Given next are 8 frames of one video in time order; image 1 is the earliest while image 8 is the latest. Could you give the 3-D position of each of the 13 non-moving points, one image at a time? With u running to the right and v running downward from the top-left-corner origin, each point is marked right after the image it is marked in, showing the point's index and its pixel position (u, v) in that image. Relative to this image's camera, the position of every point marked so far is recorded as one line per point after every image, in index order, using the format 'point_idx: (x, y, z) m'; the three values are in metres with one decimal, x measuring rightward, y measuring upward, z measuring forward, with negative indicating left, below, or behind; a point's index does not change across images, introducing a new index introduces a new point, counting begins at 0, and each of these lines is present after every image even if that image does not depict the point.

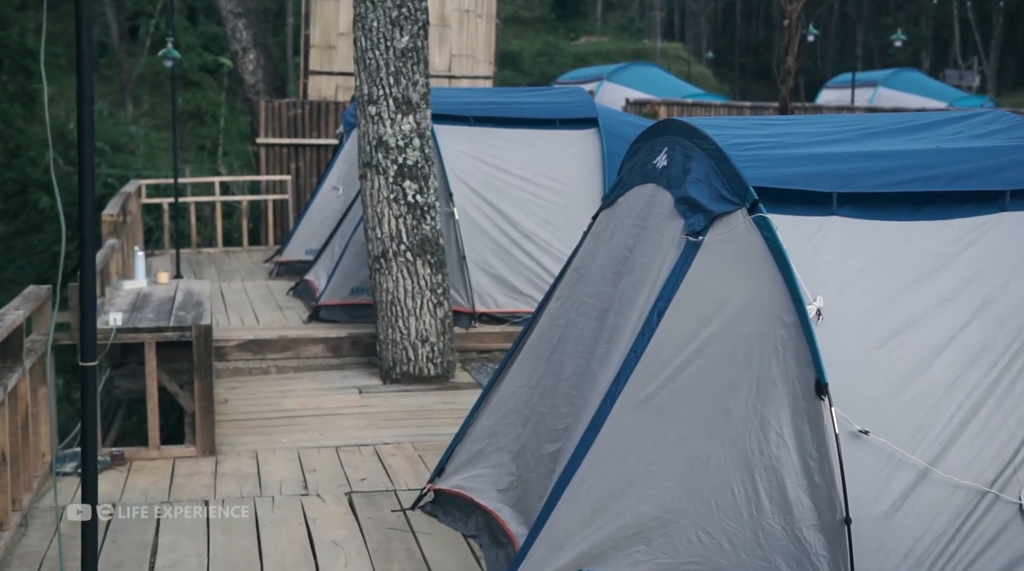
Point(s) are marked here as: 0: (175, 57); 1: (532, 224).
0: (-2.8, +1.9, +9.0) m
1: (+0.1, +0.4, +7.6) m
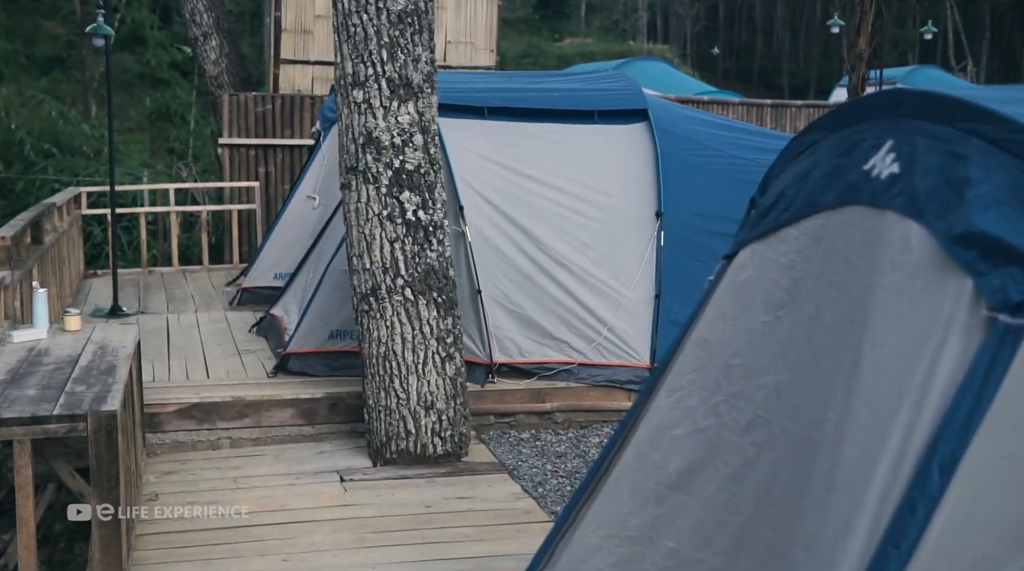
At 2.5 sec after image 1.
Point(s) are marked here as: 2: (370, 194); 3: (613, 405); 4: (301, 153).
0: (-2.7, +1.7, +7.2) m
1: (+0.3, +0.2, +5.9) m
2: (-0.7, +0.4, +5.0) m
3: (+0.5, -0.6, +5.8) m
4: (-2.1, +1.3, +10.7) m
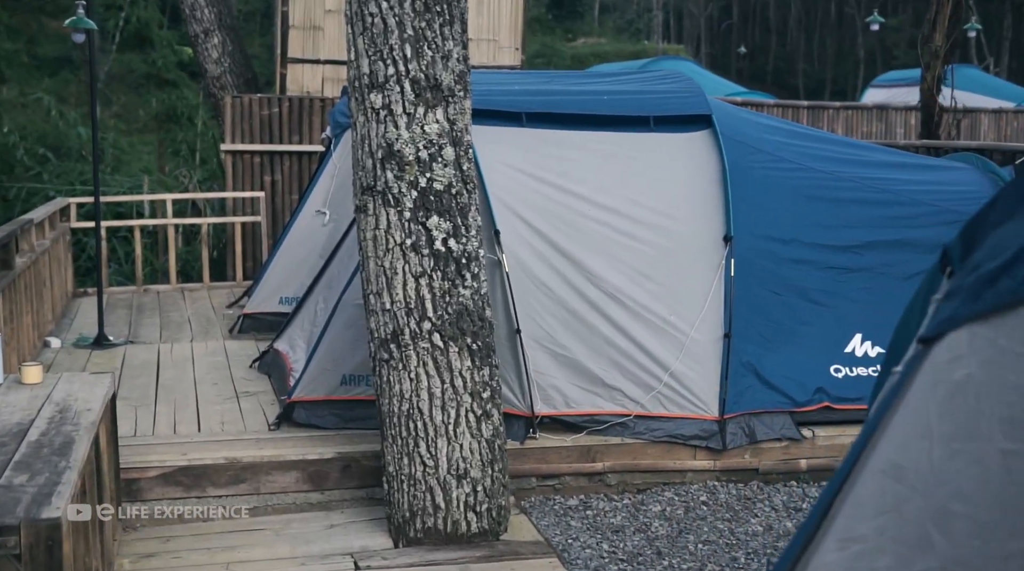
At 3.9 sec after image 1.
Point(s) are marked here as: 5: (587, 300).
0: (-2.4, +1.5, +6.4) m
1: (+0.5, 0.0, +5.0) m
2: (-0.5, +0.3, +4.1) m
3: (+0.7, -0.8, +5.0) m
4: (-1.8, +1.1, +9.8) m
5: (+0.3, -0.1, +4.9) m
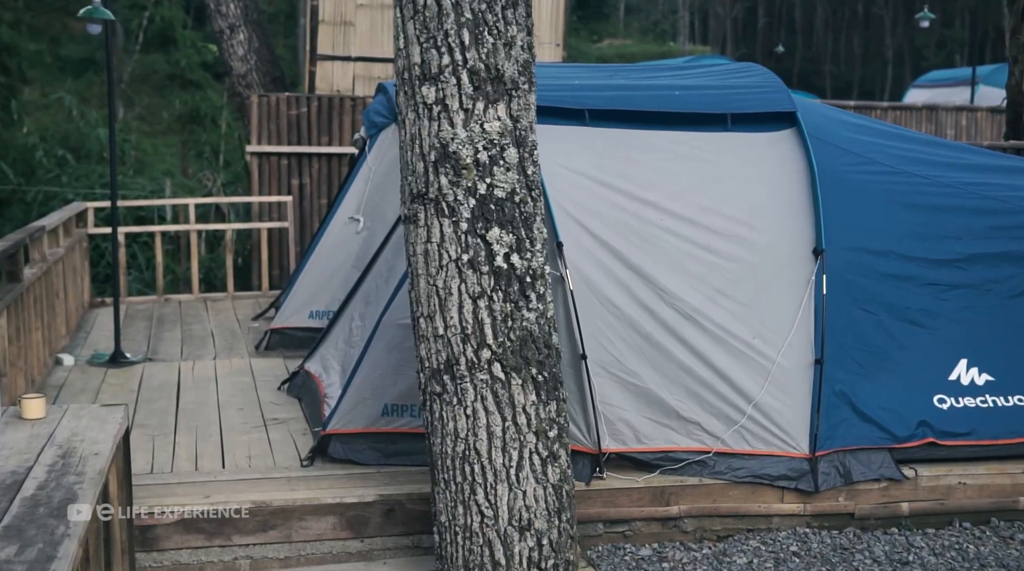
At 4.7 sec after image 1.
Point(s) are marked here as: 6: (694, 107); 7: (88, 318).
0: (-2.2, +1.4, +5.8) m
1: (+0.7, 0.0, +4.4) m
2: (-0.2, +0.2, +3.6) m
3: (+1.0, -0.9, +4.4) m
4: (-1.5, +1.0, +9.3) m
5: (+0.6, -0.1, +4.4) m
6: (+0.8, +0.8, +4.7) m
7: (-3.1, -0.2, +7.9) m
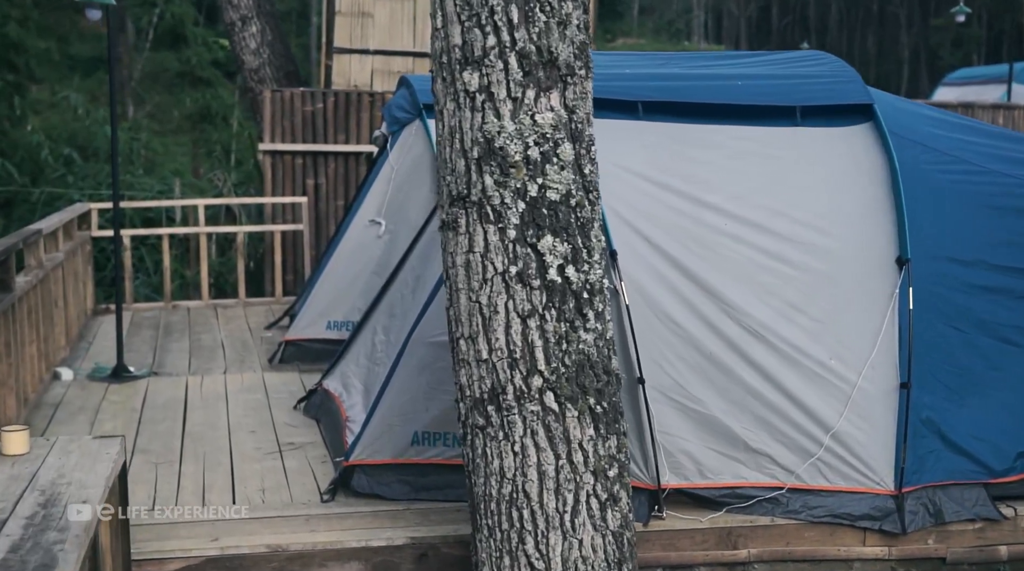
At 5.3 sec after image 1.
0: (-2.0, +1.4, +5.4) m
1: (+0.9, -0.1, +3.9) m
2: (-0.1, +0.1, +3.1) m
3: (+1.2, -0.9, +3.9) m
4: (-1.2, +1.0, +8.8) m
5: (+0.8, -0.2, +3.9) m
6: (+1.0, +0.7, +4.2) m
7: (-2.9, -0.3, +7.5) m
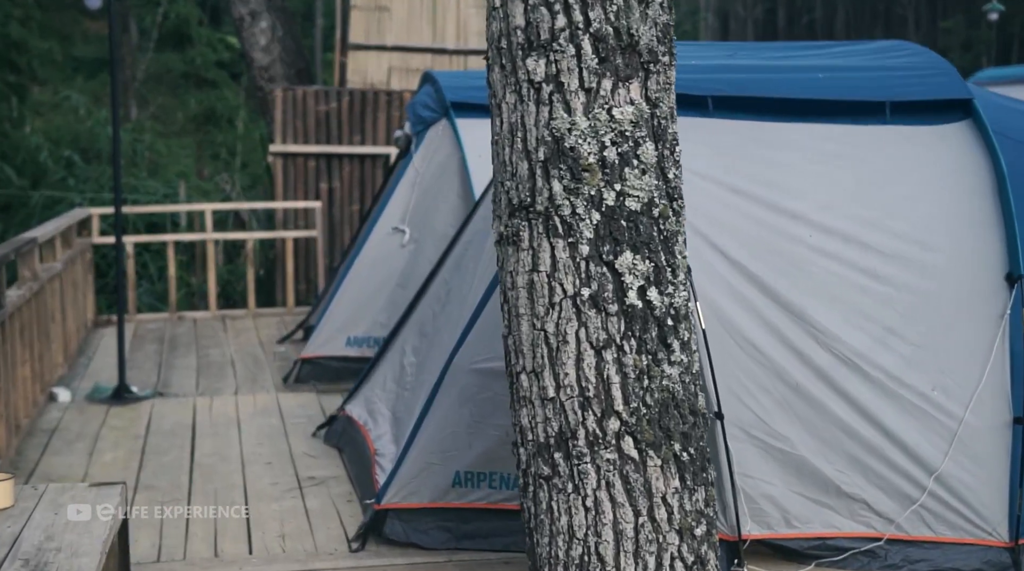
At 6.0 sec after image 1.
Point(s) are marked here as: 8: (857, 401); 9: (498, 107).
0: (-1.8, +1.3, +4.9) m
1: (+1.1, -0.2, +3.4) m
2: (+0.1, +0.1, +2.6) m
3: (+1.3, -1.0, +3.4) m
4: (-1.1, +0.9, +8.3) m
5: (+0.9, -0.3, +3.4) m
6: (+1.1, +0.6, +3.7) m
7: (-2.7, -0.4, +7.0) m
8: (+1.1, -0.4, +3.4) m
9: (0.0, +0.4, +2.6) m
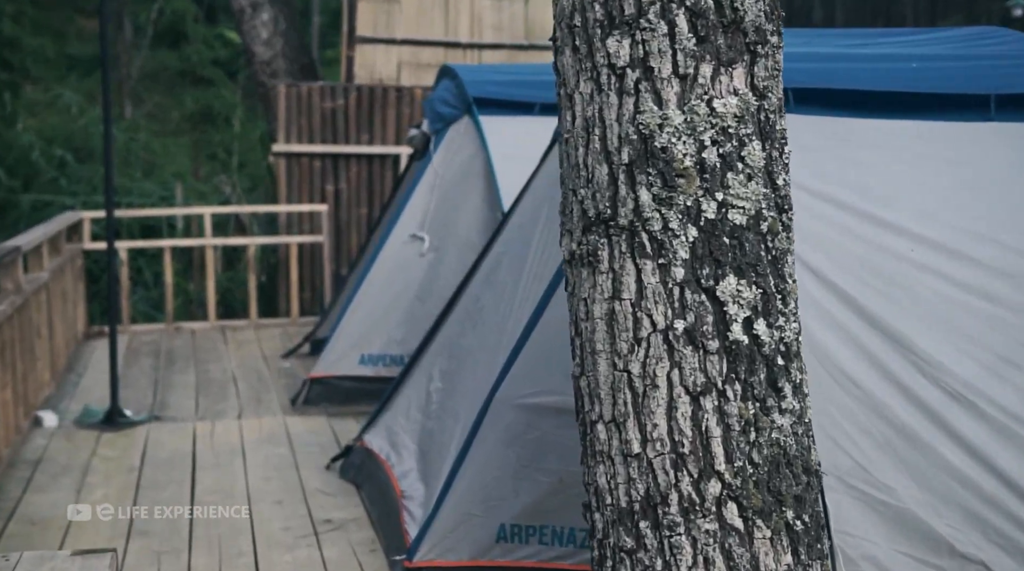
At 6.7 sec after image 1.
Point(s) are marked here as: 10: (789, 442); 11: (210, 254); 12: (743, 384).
0: (-1.7, +1.2, +4.4) m
1: (+1.2, -0.2, +2.9) m
2: (+0.3, 0.0, +2.1) m
3: (+1.5, -1.1, +2.9) m
4: (-0.9, +0.9, +7.8) m
5: (+1.1, -0.3, +2.9) m
6: (+1.3, +0.6, +3.2) m
7: (-2.5, -0.4, +6.5) m
8: (+1.2, -0.4, +2.9) m
9: (+0.1, +0.4, +2.1) m
10: (+0.6, -0.3, +2.1) m
11: (-2.1, +0.2, +7.8) m
12: (+0.4, -0.2, +2.1) m
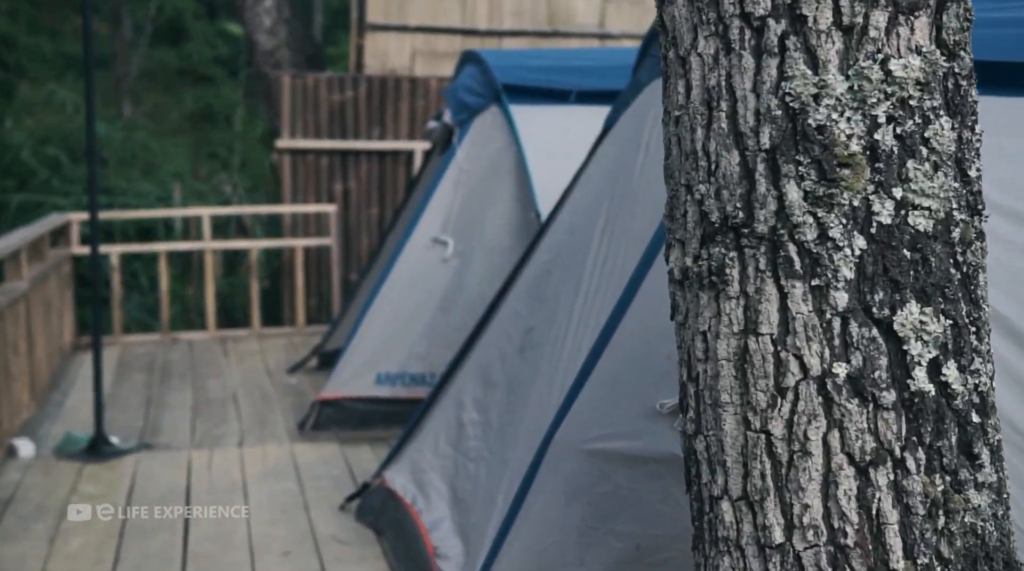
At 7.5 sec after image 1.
0: (-1.5, +1.2, +3.8) m
1: (+1.4, -0.3, +2.3) m
2: (+0.4, 0.0, +1.5) m
3: (+1.6, -1.1, +2.3) m
4: (-0.8, +0.8, +7.3) m
5: (+1.2, -0.4, +2.3) m
6: (+1.4, +0.5, +2.6) m
7: (-2.4, -0.5, +5.9) m
8: (+1.4, -0.5, +2.3) m
9: (+0.3, +0.3, +1.6) m
10: (+0.7, -0.3, +1.6) m
11: (-2.0, +0.2, +7.2) m
12: (+0.6, -0.2, +1.5) m
